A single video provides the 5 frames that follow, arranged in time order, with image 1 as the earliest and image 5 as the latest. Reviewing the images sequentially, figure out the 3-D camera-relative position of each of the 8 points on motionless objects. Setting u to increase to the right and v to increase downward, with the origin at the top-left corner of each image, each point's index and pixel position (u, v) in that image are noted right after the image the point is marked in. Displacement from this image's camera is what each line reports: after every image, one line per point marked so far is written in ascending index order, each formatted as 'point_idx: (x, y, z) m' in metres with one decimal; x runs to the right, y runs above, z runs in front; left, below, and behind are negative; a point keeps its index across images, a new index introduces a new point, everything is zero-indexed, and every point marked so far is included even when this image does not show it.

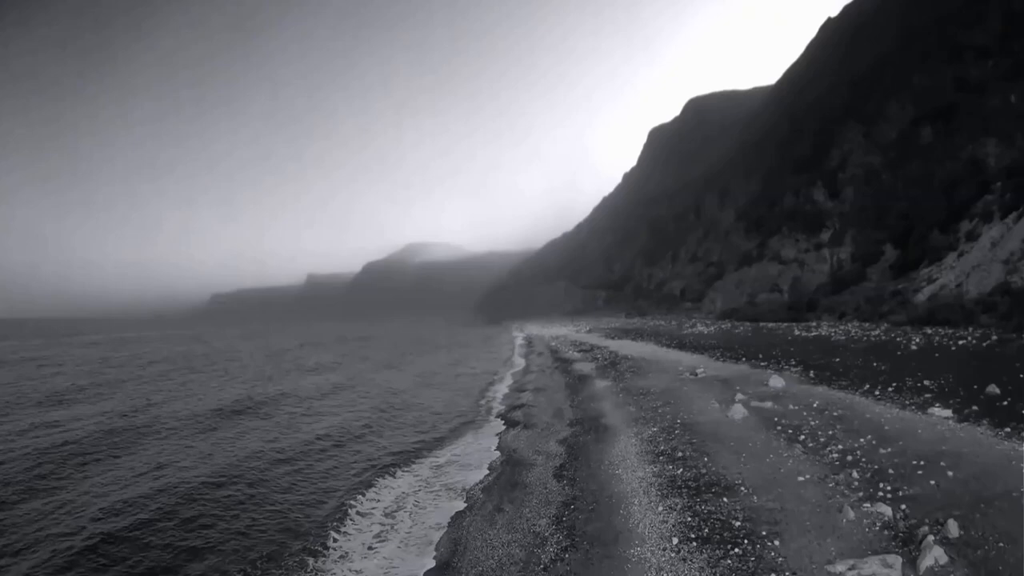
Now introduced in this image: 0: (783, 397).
0: (+10.2, -4.2, +16.4) m
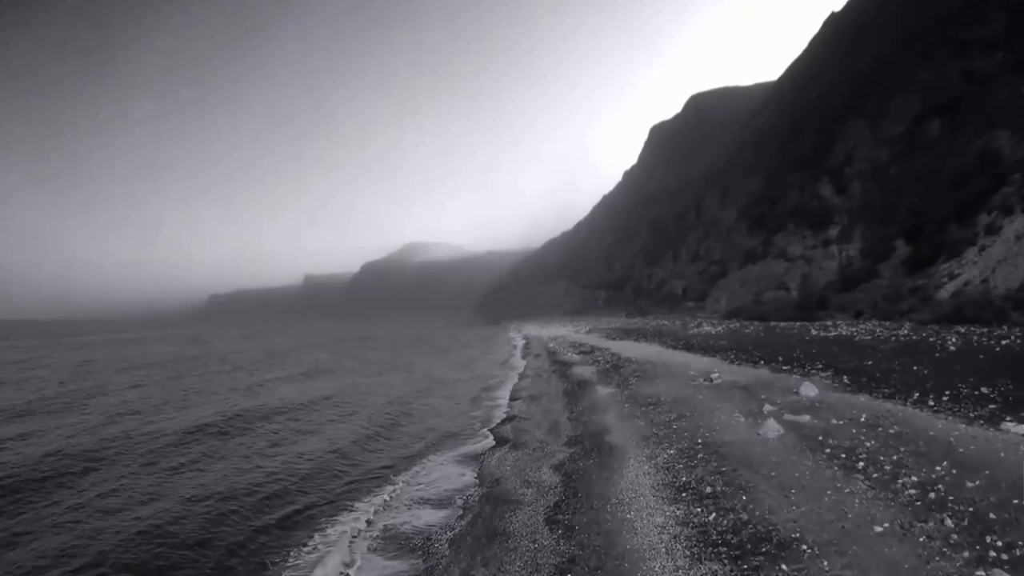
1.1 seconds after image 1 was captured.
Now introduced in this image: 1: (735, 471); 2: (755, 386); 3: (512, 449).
0: (+9.8, -3.9, +13.8) m
1: (+5.1, -4.2, +9.9) m
2: (+9.3, -3.8, +16.8) m
3: (-0.1, -5.6, +14.9) m
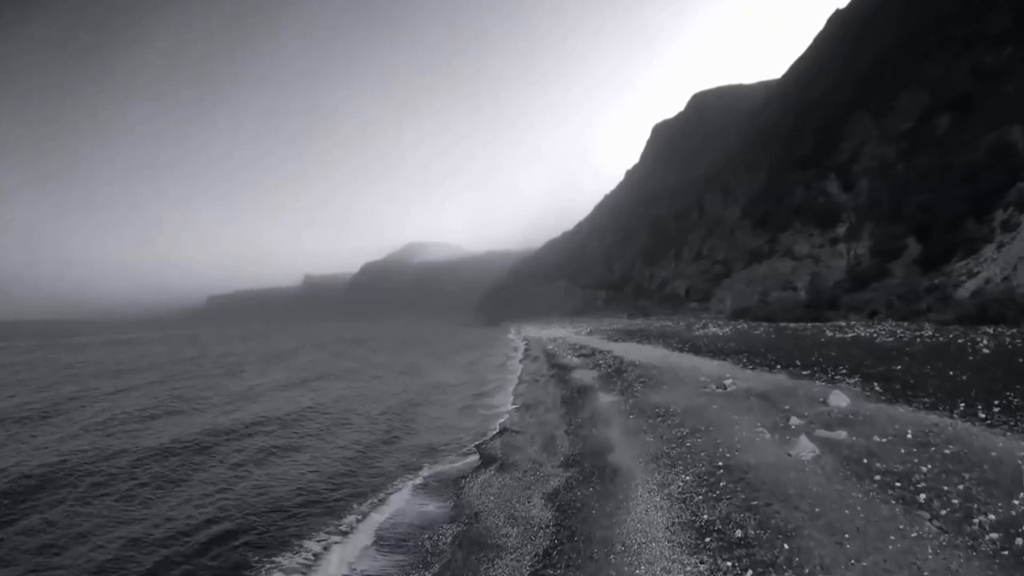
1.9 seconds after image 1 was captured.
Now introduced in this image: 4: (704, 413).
0: (+9.4, -3.7, +11.9) m
1: (+4.8, -4.0, +8.0) m
2: (+9.0, -3.7, +14.9) m
3: (-0.4, -5.5, +13.1) m
4: (+6.0, -3.9, +13.6) m
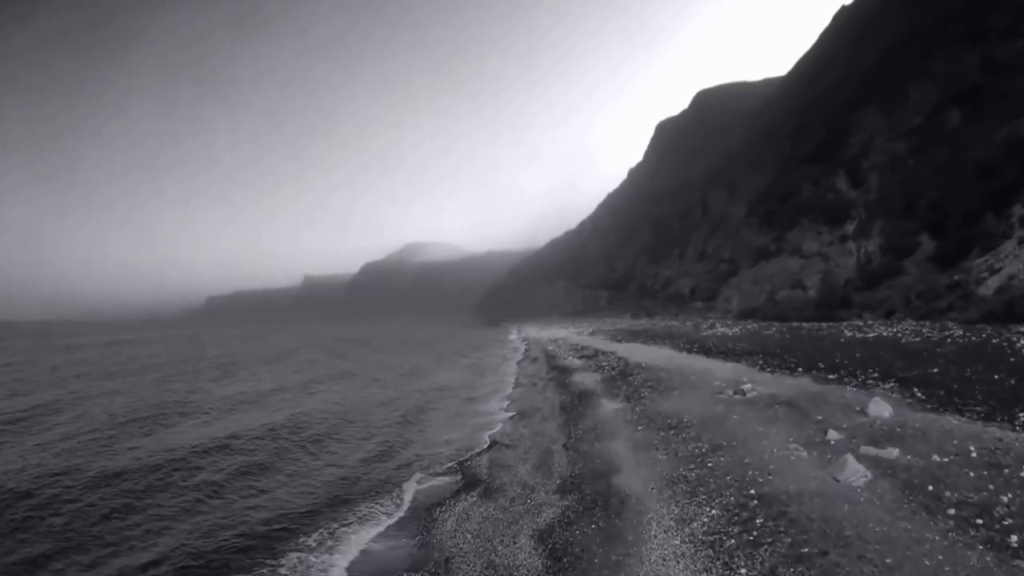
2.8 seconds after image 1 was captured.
0: (+9.2, -3.5, +10.1) m
1: (+4.5, -3.8, +6.2) m
2: (+8.8, -3.4, +13.1) m
3: (-0.7, -5.3, +11.3) m
4: (+5.8, -3.7, +11.8) m
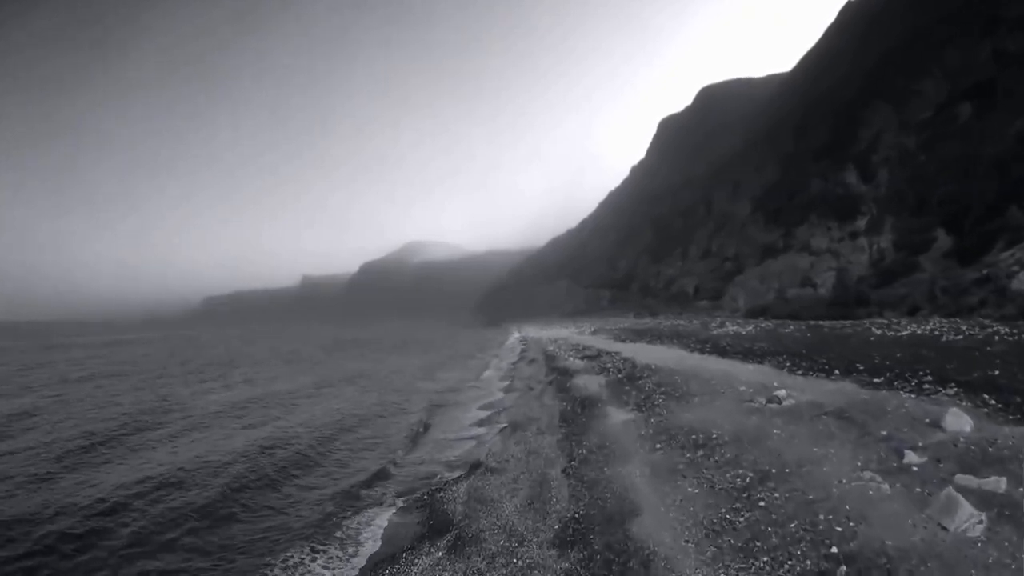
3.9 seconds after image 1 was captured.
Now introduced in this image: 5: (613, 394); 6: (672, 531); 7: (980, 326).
0: (+8.9, -3.2, +7.7) m
1: (+4.2, -3.5, +3.9) m
2: (+8.5, -3.1, +10.7) m
3: (-1.0, -5.0, +8.9) m
4: (+5.5, -3.3, +9.4) m
5: (+3.9, -4.0, +16.6) m
6: (+2.7, -3.9, +7.5) m
7: (+21.1, -1.5, +18.5) m
